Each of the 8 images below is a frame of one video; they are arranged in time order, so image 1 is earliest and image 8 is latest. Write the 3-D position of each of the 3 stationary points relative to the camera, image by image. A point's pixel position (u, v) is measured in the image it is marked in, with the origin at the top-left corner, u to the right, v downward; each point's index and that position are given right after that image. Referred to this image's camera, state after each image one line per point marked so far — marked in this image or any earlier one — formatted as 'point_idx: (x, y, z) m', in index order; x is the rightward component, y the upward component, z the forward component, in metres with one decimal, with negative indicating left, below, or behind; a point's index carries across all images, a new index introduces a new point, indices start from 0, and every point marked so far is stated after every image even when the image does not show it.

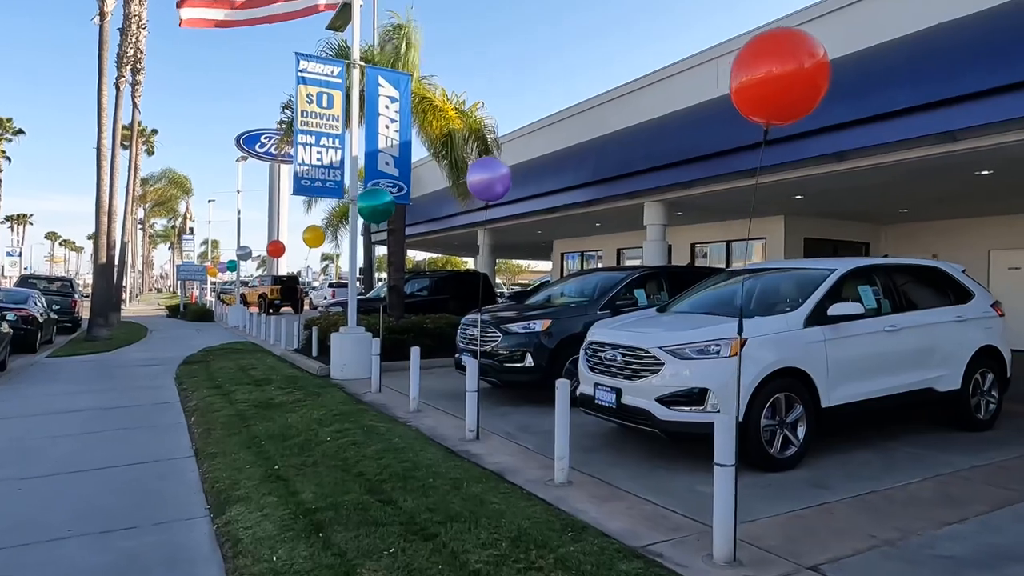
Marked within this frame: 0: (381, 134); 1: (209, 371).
0: (-2.3, +2.7, +11.6) m
1: (-5.1, -1.4, +11.2) m
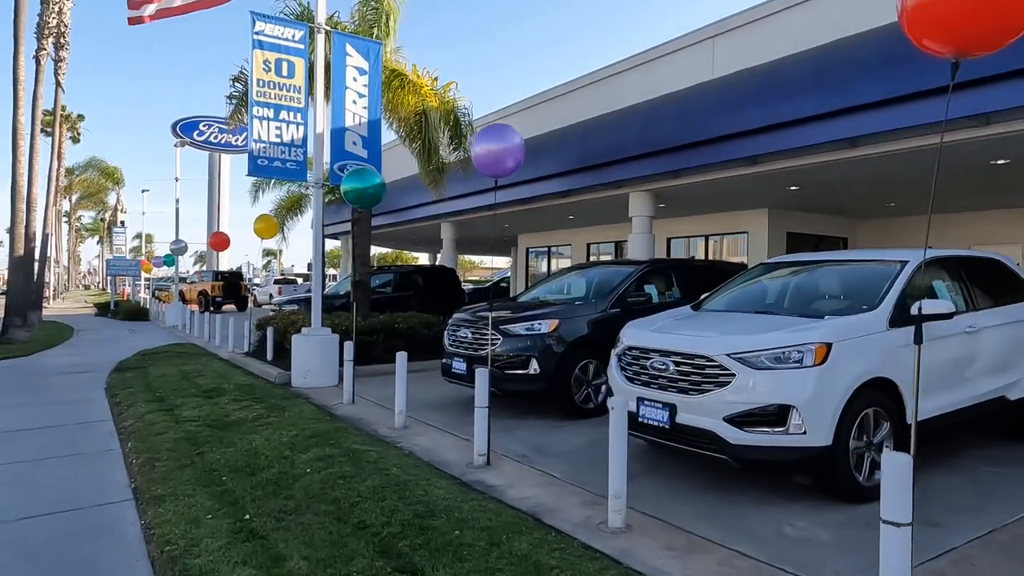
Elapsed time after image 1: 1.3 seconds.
0: (-2.5, +2.8, +10.2) m
1: (-5.3, -1.4, +9.7) m
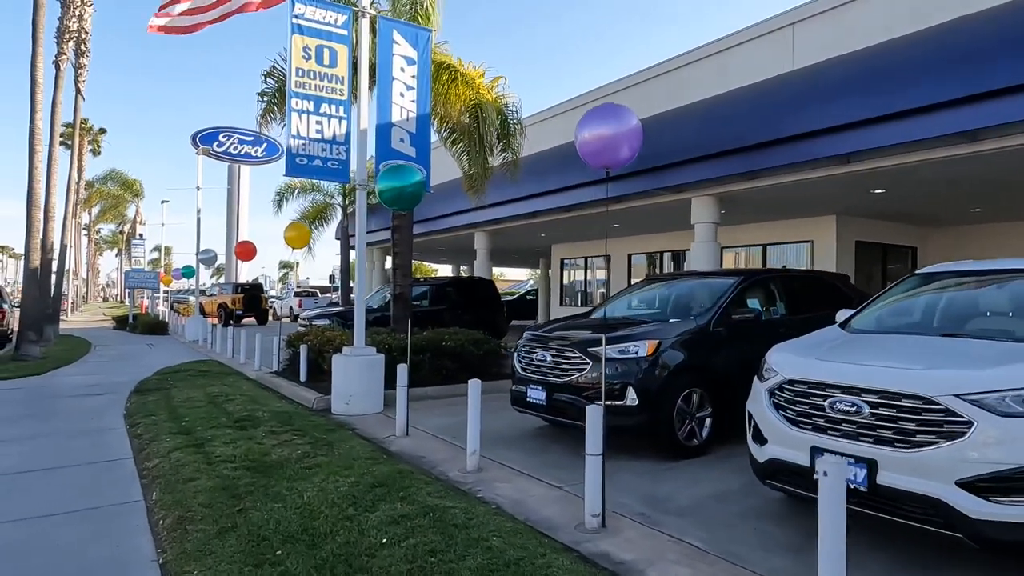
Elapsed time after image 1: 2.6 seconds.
0: (-1.6, +2.6, +9.2) m
1: (-4.4, -1.6, +8.6) m
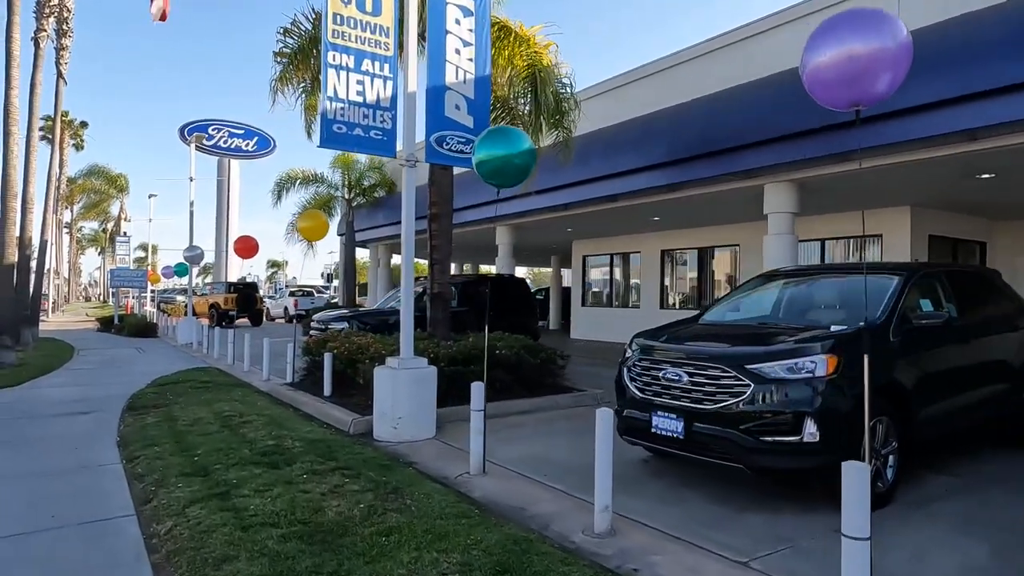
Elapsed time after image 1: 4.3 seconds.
0: (-0.7, +2.6, +7.6) m
1: (-3.5, -1.5, +6.9) m
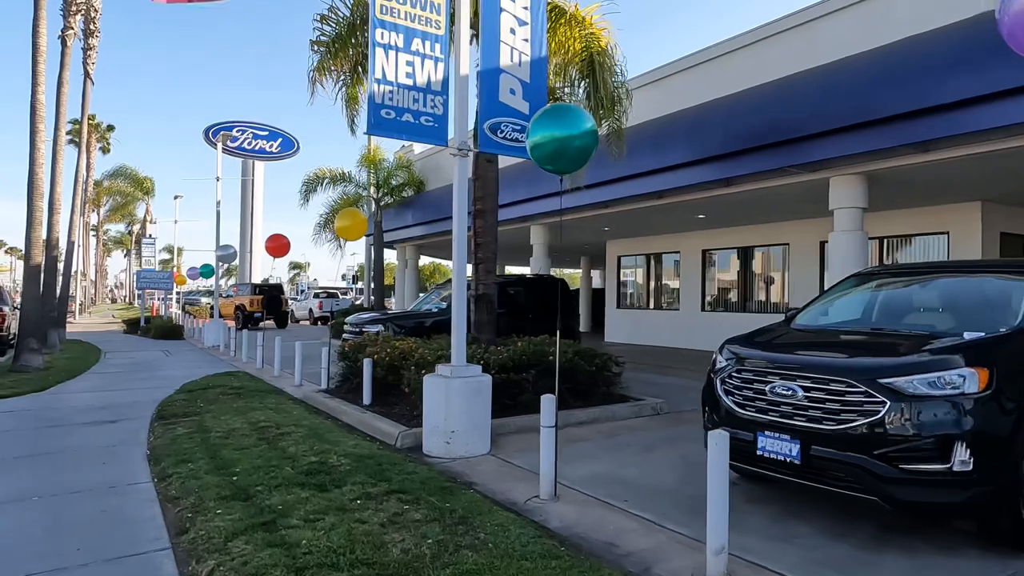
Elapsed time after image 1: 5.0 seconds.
0: (-0.1, +2.6, +6.9) m
1: (-2.9, -1.5, +6.4) m
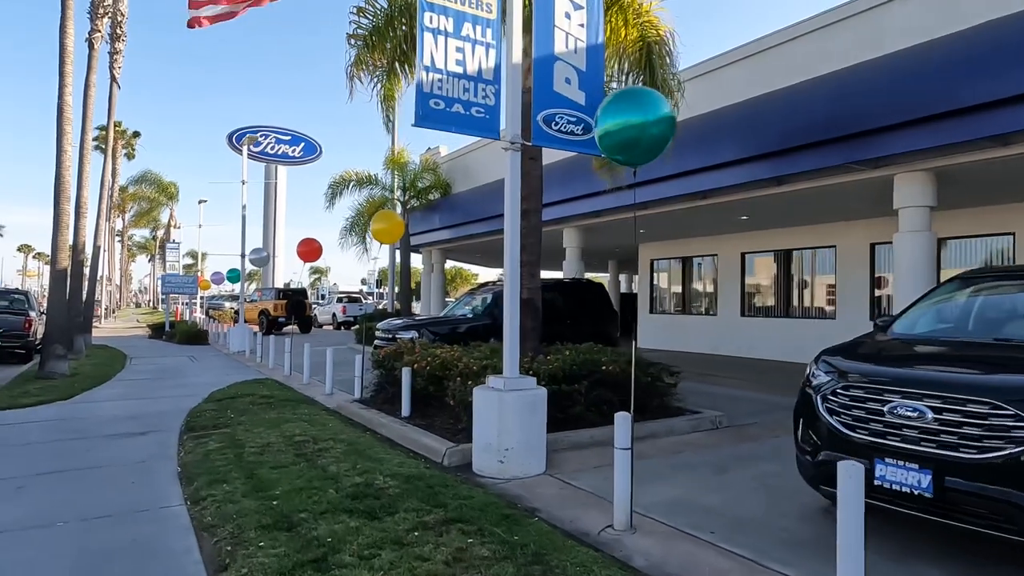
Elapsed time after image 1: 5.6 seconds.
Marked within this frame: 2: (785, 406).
0: (+0.4, +2.5, +6.4) m
1: (-2.4, -1.6, +5.9) m
2: (+3.8, -1.6, +9.2) m
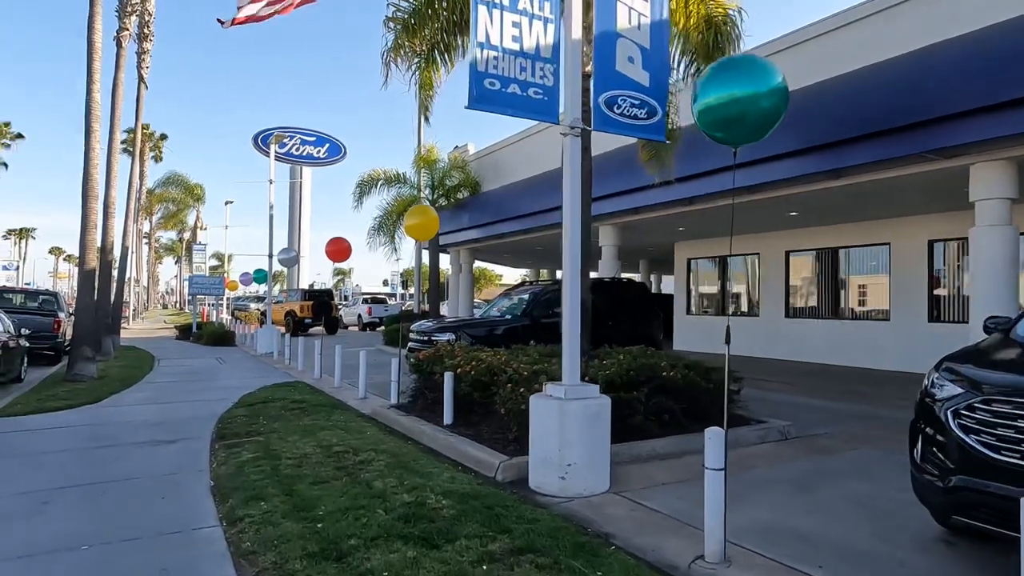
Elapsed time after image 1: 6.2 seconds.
0: (+1.0, +2.5, +5.9) m
1: (-1.9, -1.6, +5.4) m
2: (+4.4, -1.6, +8.5) m
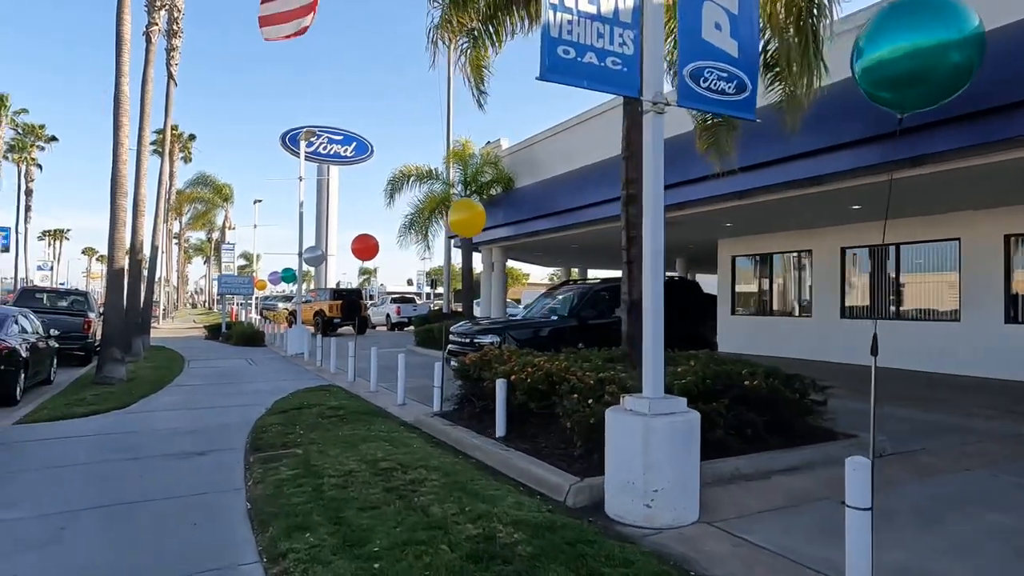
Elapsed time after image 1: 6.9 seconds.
0: (+1.5, +2.6, +5.1) m
1: (-1.3, -1.6, +4.8) m
2: (+5.0, -1.6, +7.6) m
